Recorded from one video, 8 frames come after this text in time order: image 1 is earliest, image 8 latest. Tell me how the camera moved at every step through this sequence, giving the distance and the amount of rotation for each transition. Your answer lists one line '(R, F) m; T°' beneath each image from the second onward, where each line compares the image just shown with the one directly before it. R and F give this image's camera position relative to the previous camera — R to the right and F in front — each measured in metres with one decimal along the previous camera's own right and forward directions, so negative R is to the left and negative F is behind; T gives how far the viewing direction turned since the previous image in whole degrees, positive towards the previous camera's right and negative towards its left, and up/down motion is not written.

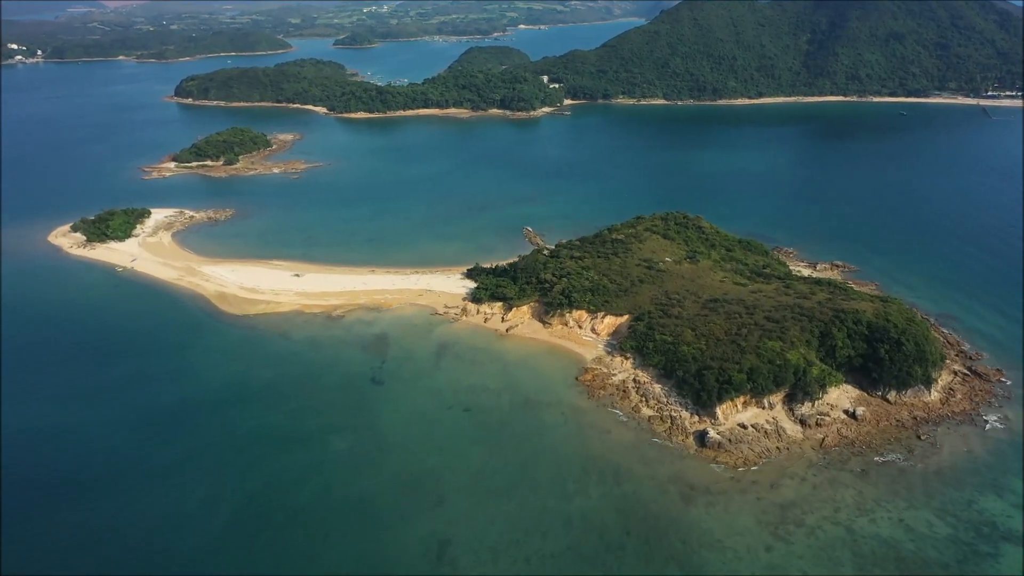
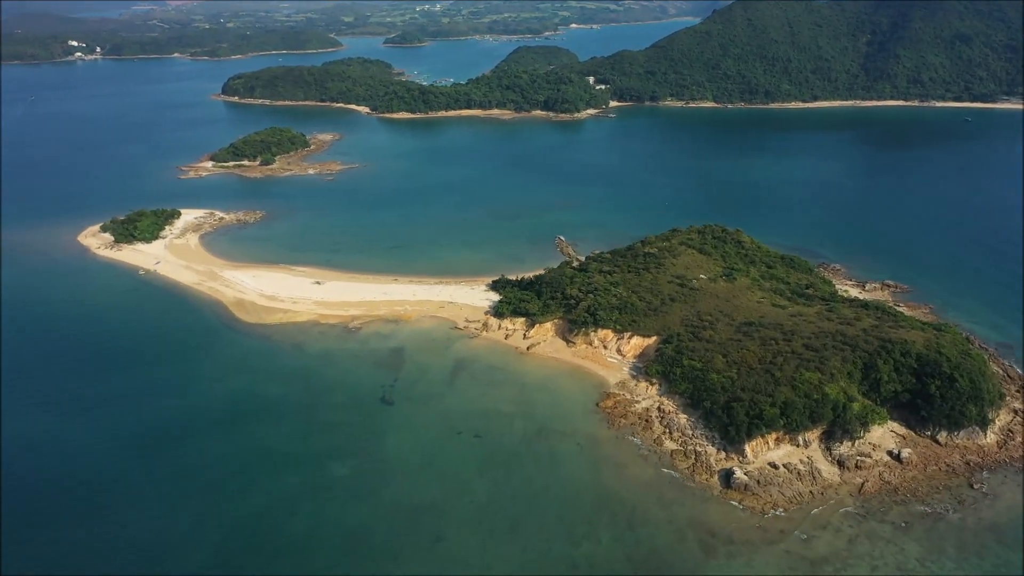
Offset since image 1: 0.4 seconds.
(+1.1, +1.9) m; -3°
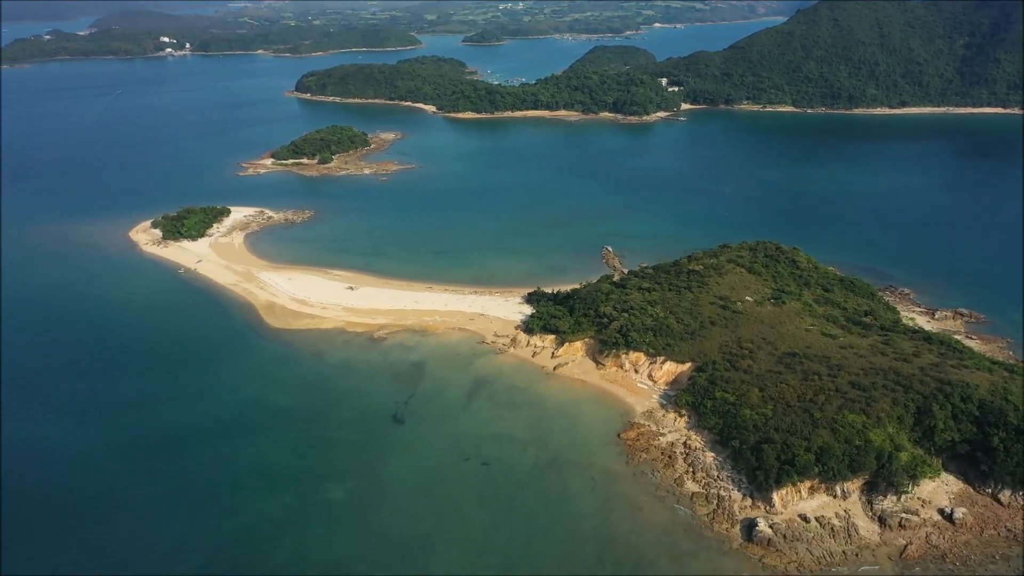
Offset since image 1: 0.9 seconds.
(+2.0, +1.9) m; -6°
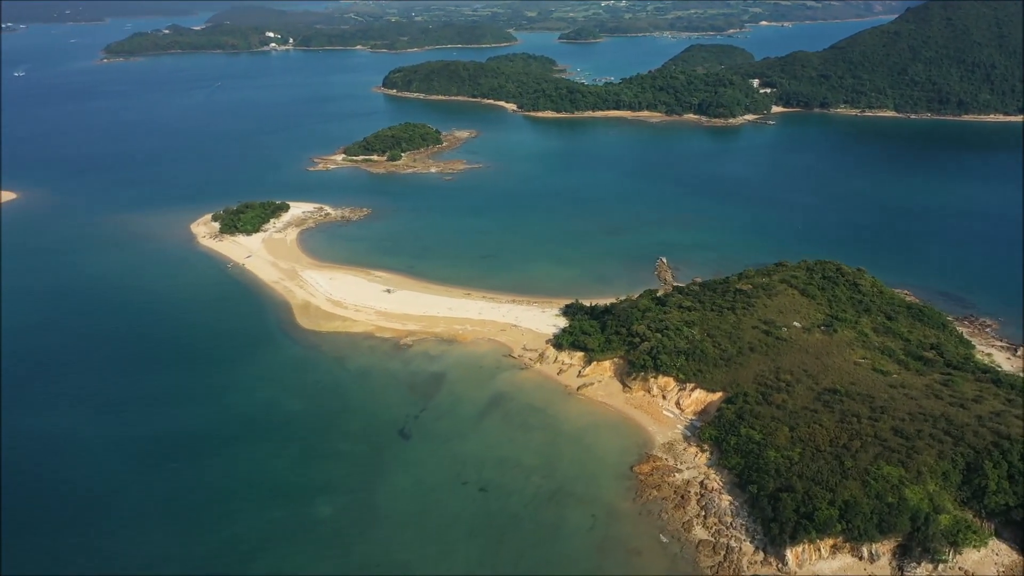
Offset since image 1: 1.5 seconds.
(+2.7, +1.8) m; -7°
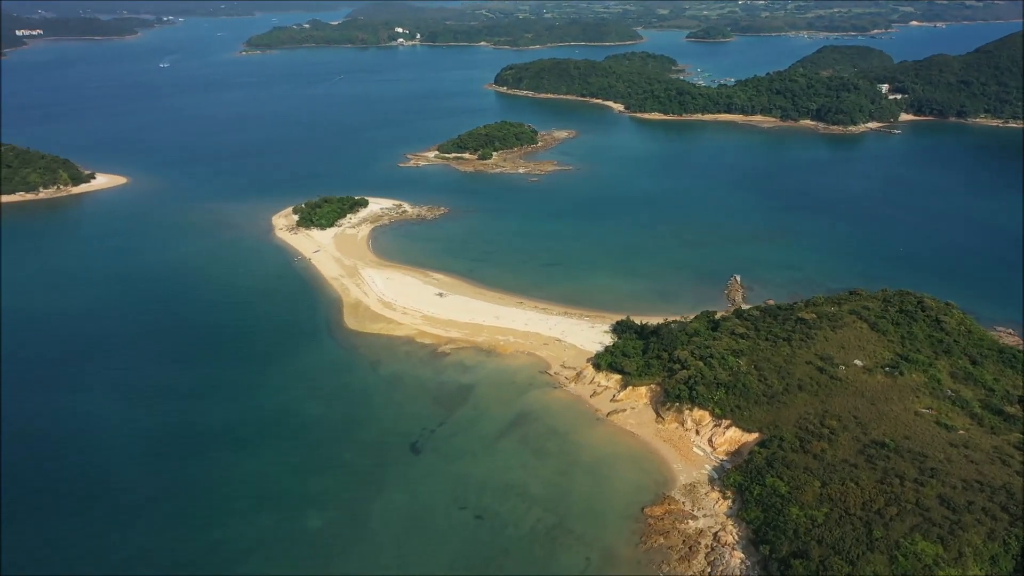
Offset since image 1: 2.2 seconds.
(+3.3, +1.8) m; -9°
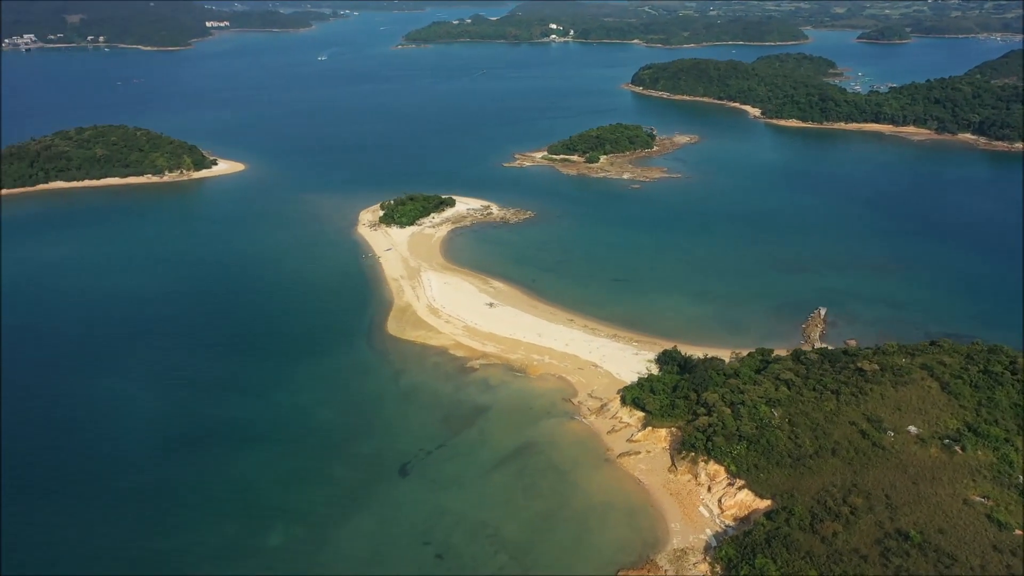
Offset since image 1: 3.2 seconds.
(+4.7, +2.5) m; -11°
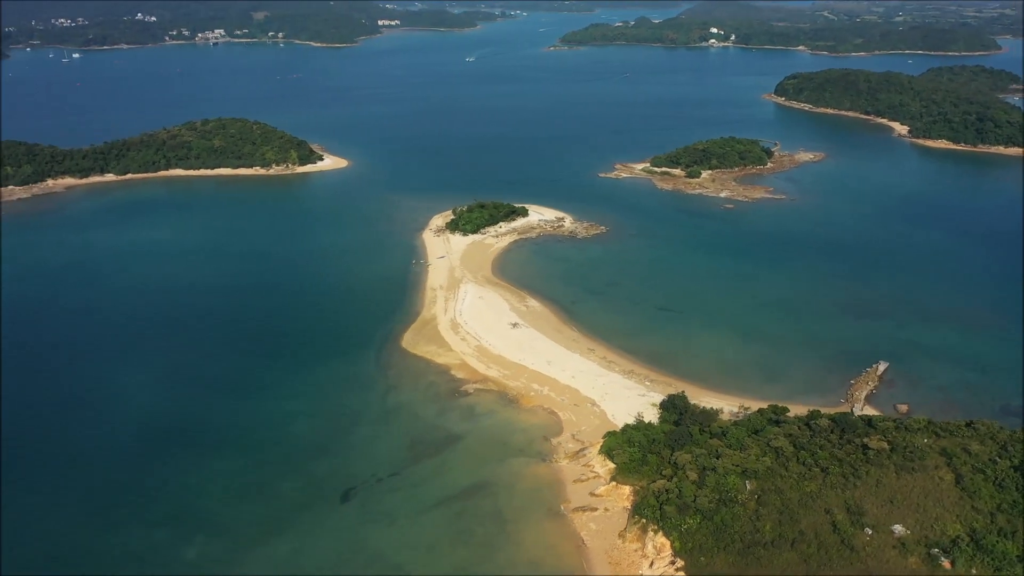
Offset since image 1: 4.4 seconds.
(+6.0, +2.5) m; -11°
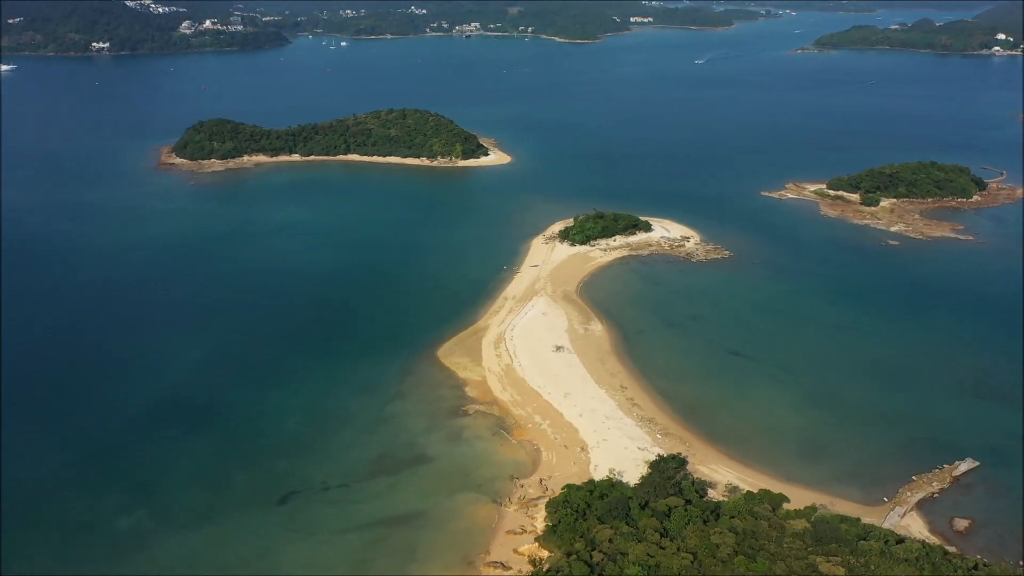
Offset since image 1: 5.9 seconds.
(+8.1, +3.3) m; -17°
